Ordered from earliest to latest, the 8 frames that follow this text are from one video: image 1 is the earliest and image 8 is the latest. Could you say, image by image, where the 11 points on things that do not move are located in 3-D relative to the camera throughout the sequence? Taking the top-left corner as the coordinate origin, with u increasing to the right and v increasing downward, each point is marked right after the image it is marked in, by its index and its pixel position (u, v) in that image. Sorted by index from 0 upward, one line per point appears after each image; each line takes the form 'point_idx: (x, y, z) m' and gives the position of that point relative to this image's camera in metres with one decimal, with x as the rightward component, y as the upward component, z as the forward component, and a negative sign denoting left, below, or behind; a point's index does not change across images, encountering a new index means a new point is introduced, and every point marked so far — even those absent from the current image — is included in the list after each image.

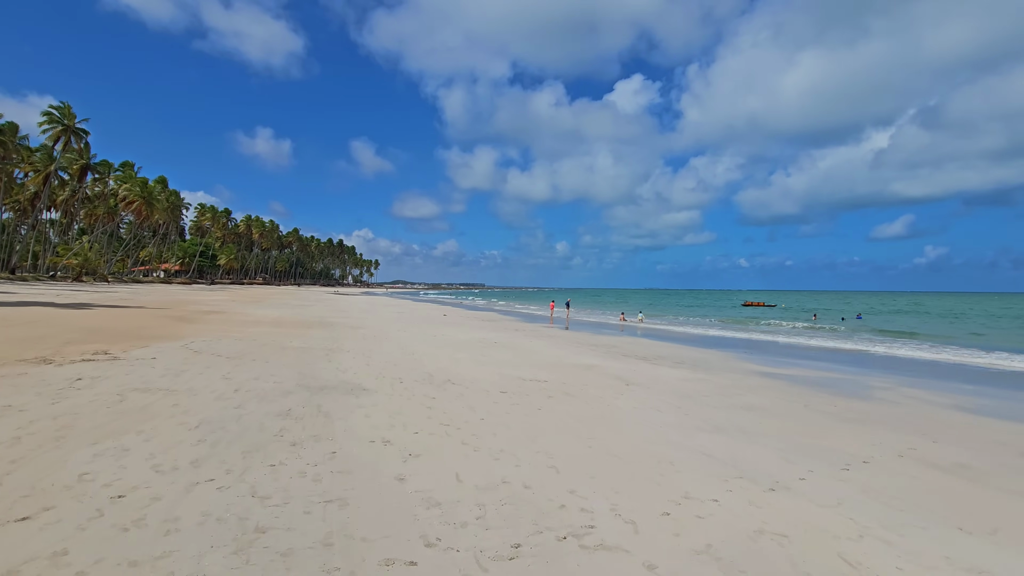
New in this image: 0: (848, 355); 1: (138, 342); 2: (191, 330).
0: (+11.8, -2.4, +17.6) m
1: (-9.4, -1.3, +12.4) m
2: (-10.8, -1.4, +16.8) m
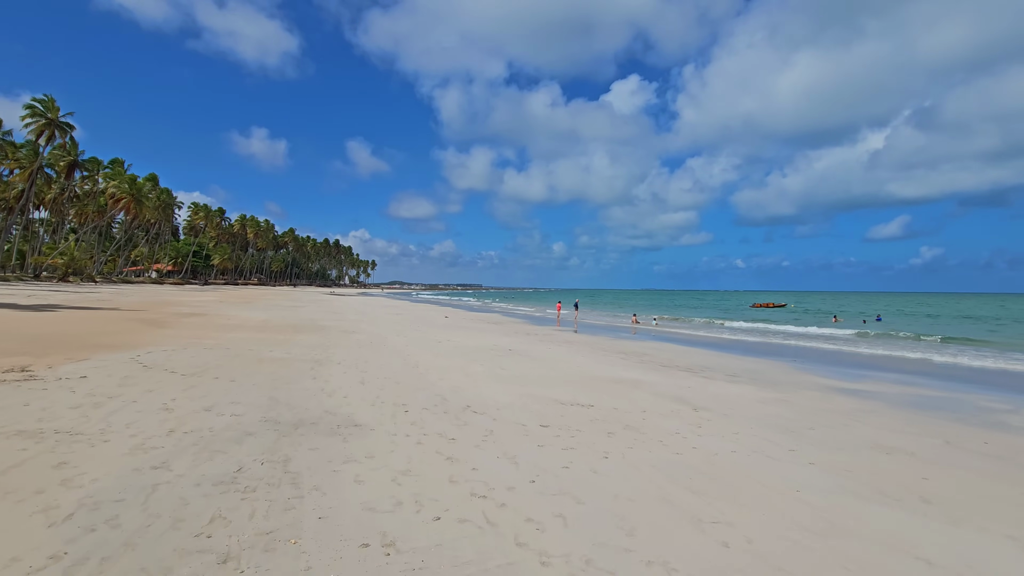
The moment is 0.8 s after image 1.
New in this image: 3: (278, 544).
0: (+12.3, -2.4, +15.5) m
1: (-8.8, -1.3, +10.2) m
2: (-10.3, -1.4, +14.5) m
3: (-1.5, -1.6, +3.1) m
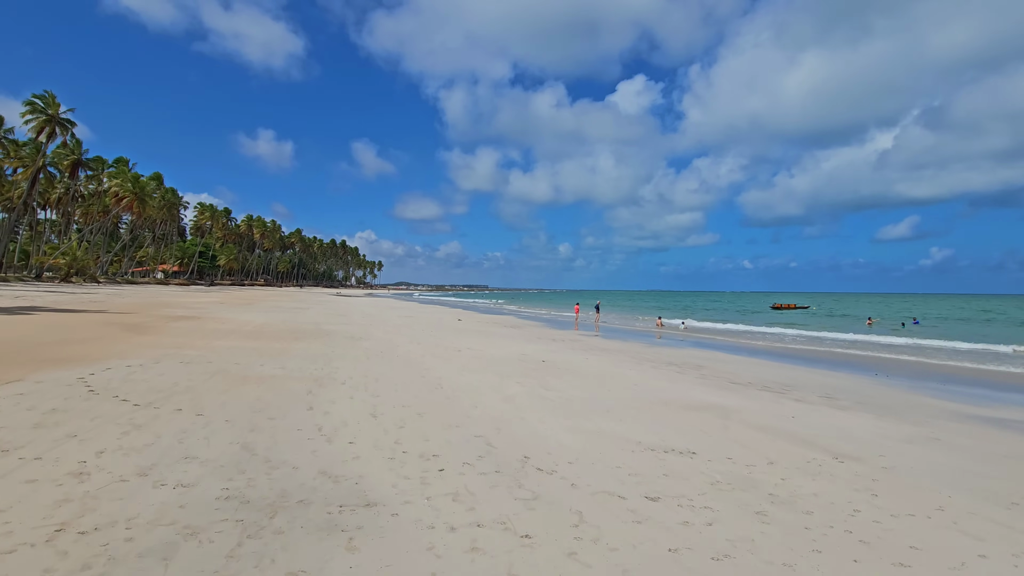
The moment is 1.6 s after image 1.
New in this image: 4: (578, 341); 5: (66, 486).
0: (+13.2, -2.4, +13.2) m
1: (-8.0, -1.3, +8.1) m
2: (-9.5, -1.4, +12.4) m
3: (-0.7, -1.6, +0.9) m
4: (+2.6, -2.1, +19.5) m
5: (-3.4, -1.5, +3.7) m
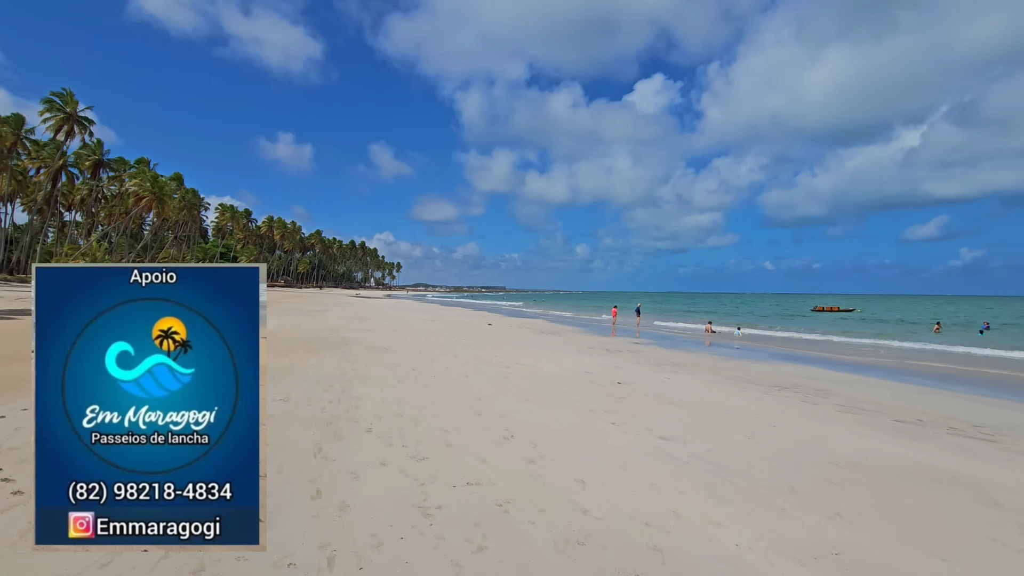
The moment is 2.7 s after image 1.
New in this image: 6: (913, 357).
0: (+14.6, -2.4, +10.0) m
1: (-6.8, -1.3, +5.6) m
2: (-8.1, -1.4, +10.0) m
3: (+0.2, -1.6, -1.8) m
4: (+4.2, -2.1, +16.7) m
5: (-2.3, -1.5, +1.1) m
6: (+15.8, -2.7, +19.6) m
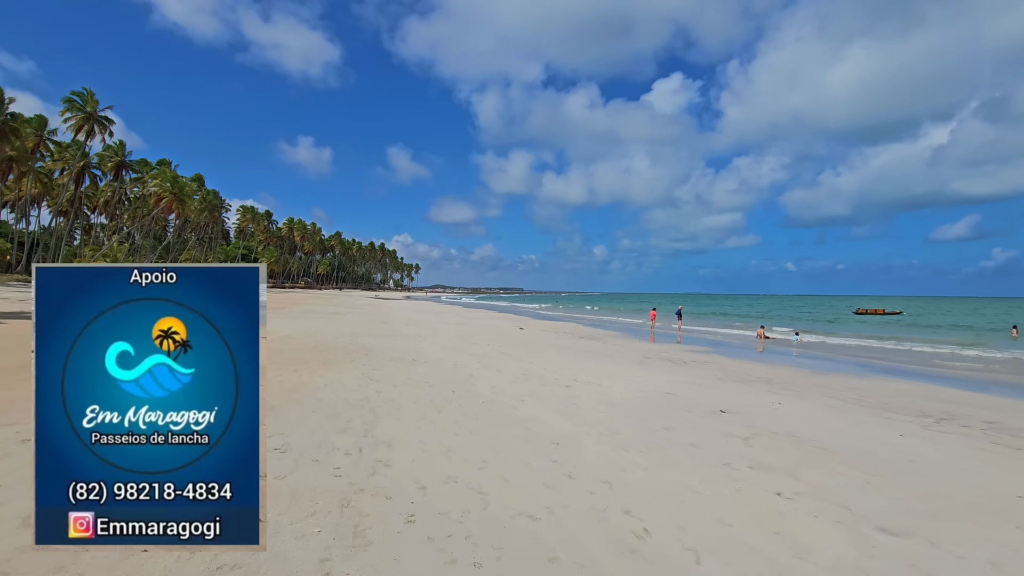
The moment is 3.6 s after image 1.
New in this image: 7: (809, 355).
0: (+15.6, -2.4, +7.2) m
1: (-5.9, -1.3, +3.5) m
2: (-7.0, -1.4, +7.9) m
3: (+0.9, -1.5, -4.1) m
4: (+5.5, -2.1, +14.2) m
5: (-1.5, -1.5, -1.1) m
6: (+17.2, -2.7, +16.8) m
7: (+11.9, -2.7, +19.5) m
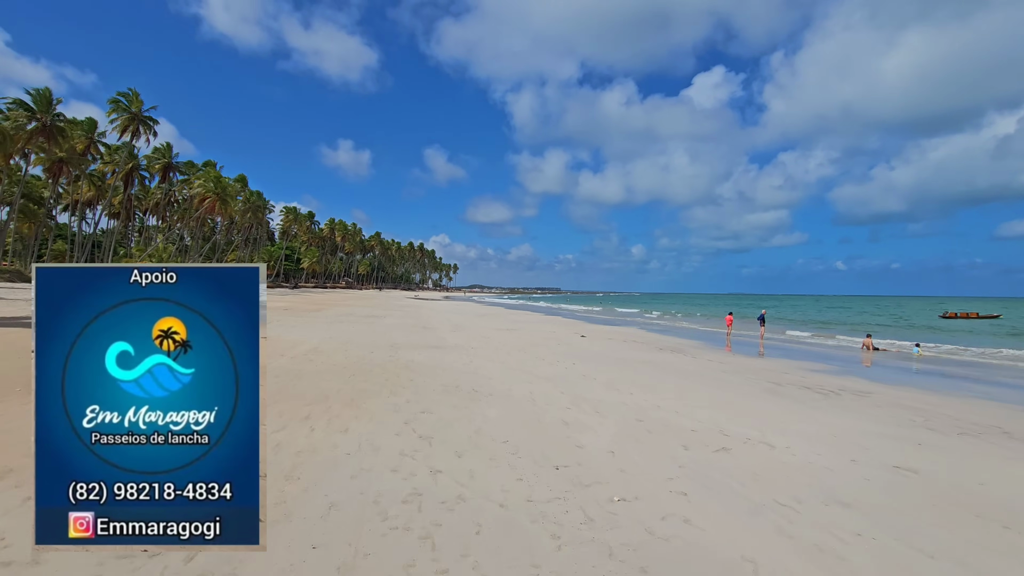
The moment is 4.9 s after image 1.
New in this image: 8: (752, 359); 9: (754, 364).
0: (+16.9, -2.5, +2.7) m
1: (-4.8, -1.4, +0.6) m
2: (-5.6, -1.5, +5.1) m
3: (+1.4, -1.6, -7.5) m
4: (+7.3, -2.2, +10.5) m
5: (-0.8, -1.5, -4.3) m
6: (+19.2, -2.8, +12.2) m
7: (+14.0, -2.7, +15.4) m
8: (+8.3, -2.4, +16.1) m
9: (+7.7, -2.3, +14.4) m
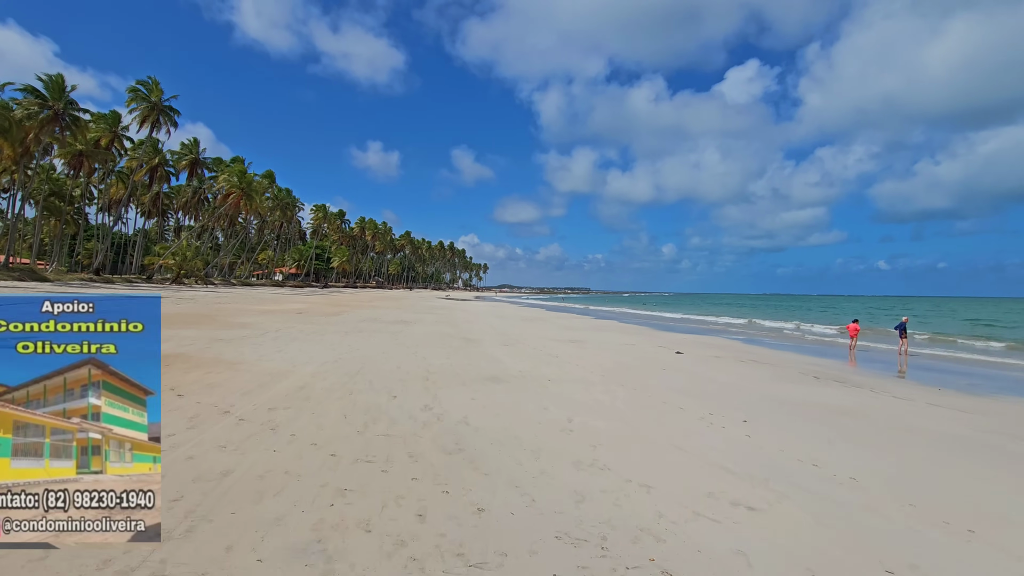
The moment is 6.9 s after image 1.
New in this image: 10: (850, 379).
0: (+18.2, -2.5, -3.6) m
1: (-3.6, -1.4, -4.6) m
2: (-4.2, -1.5, 0.0) m
3: (+2.1, -1.6, -13.0) m
4: (+9.0, -2.2, +4.6) m
5: (+0.1, -1.5, -9.7) m
6: (+20.9, -2.8, +5.7) m
7: (+16.0, -2.7, +9.1) m
8: (+10.3, -2.4, +10.2) m
9: (+9.6, -2.3, +8.5) m
10: (+8.5, -2.3, +11.5) m
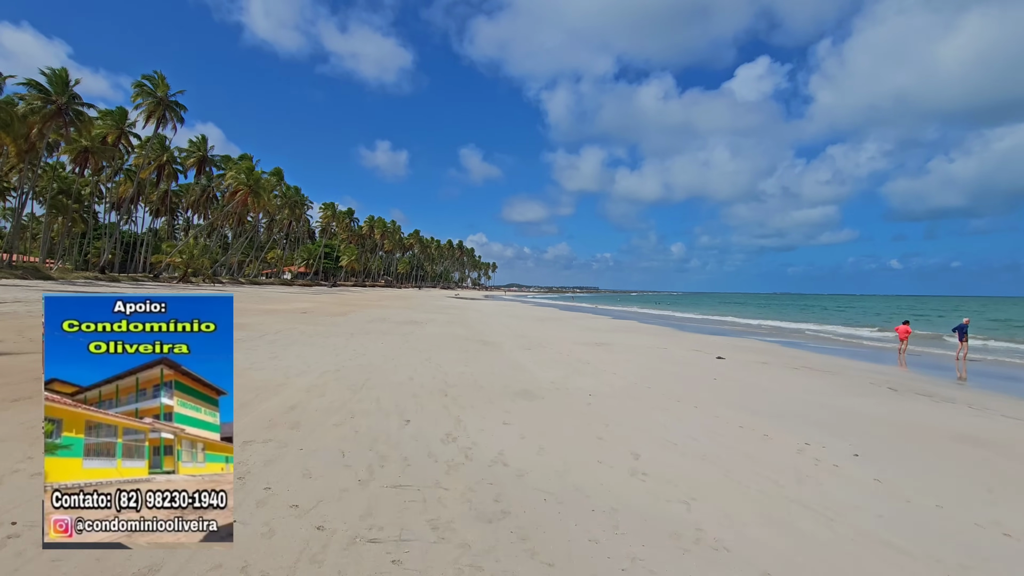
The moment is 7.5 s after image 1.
0: (+18.5, -2.5, -5.5) m
1: (-3.3, -1.4, -6.1) m
2: (-3.8, -1.4, -1.6) m
3: (+2.3, -1.6, -14.6) m
4: (+9.4, -2.2, +2.9) m
5: (+0.3, -1.5, -11.3) m
6: (+21.4, -2.8, +3.8) m
7: (+16.5, -2.7, +7.3) m
8: (+10.8, -2.3, +8.4) m
9: (+10.1, -2.2, +6.8) m
10: (+9.1, -2.2, +9.8) m
